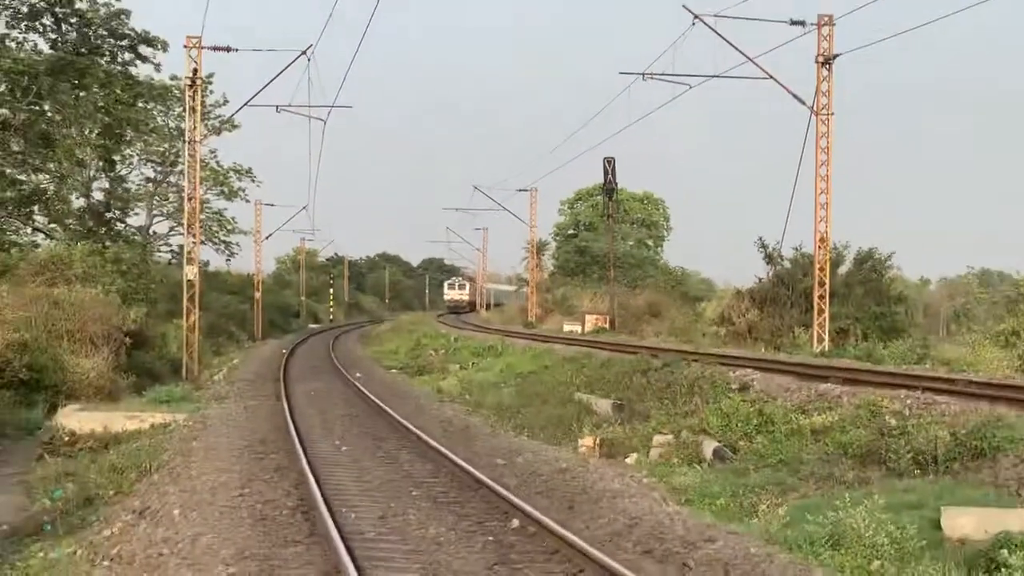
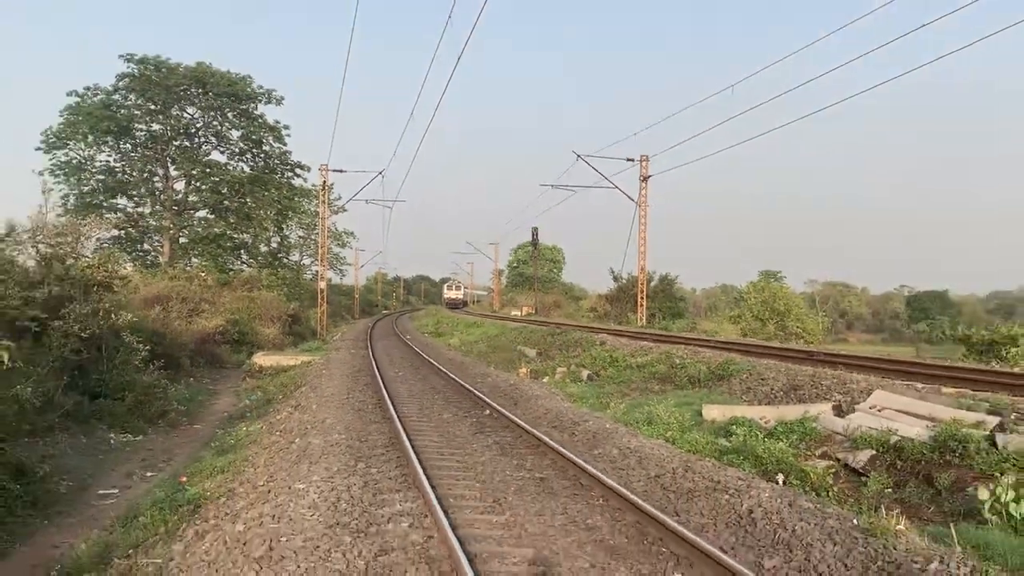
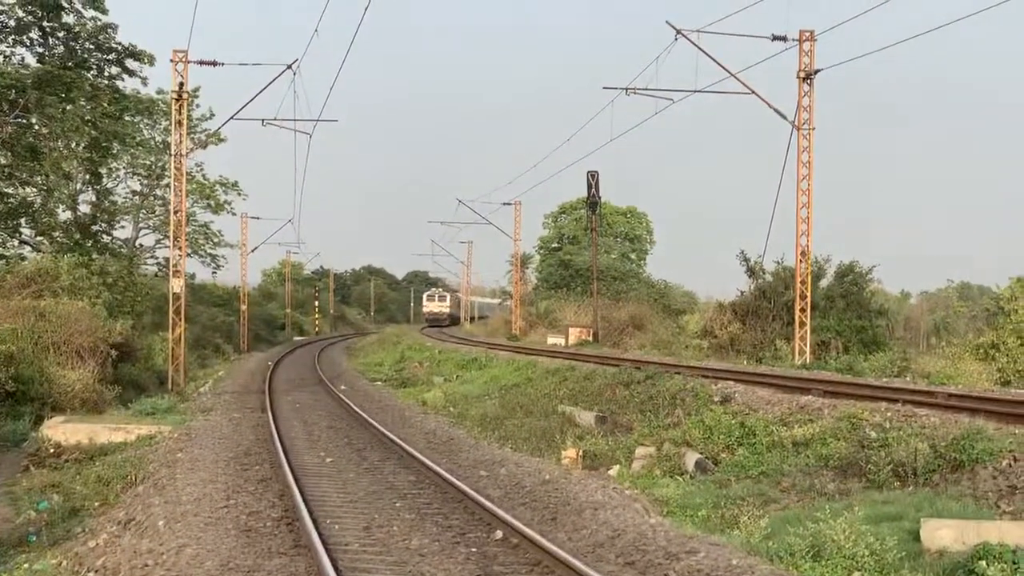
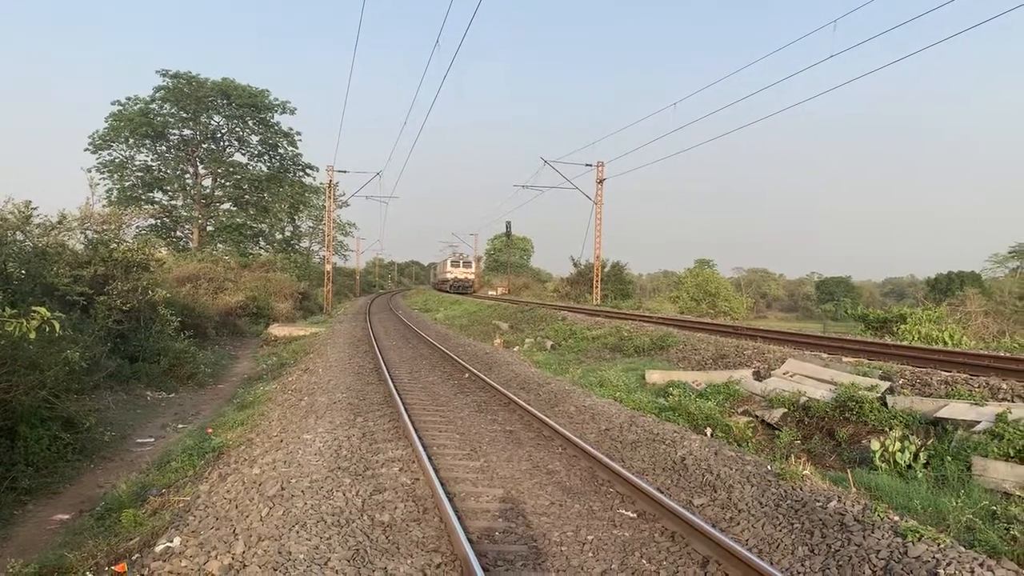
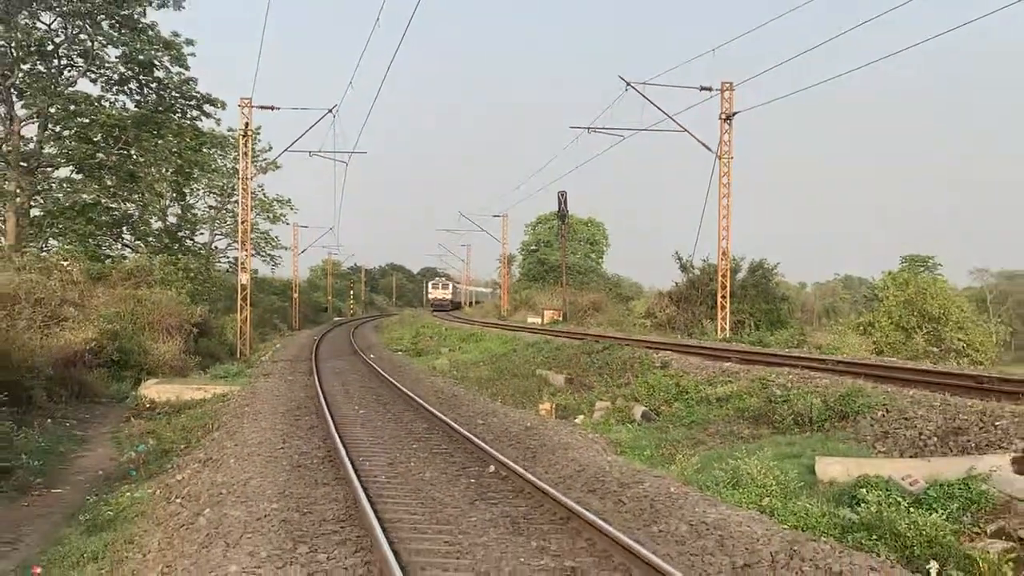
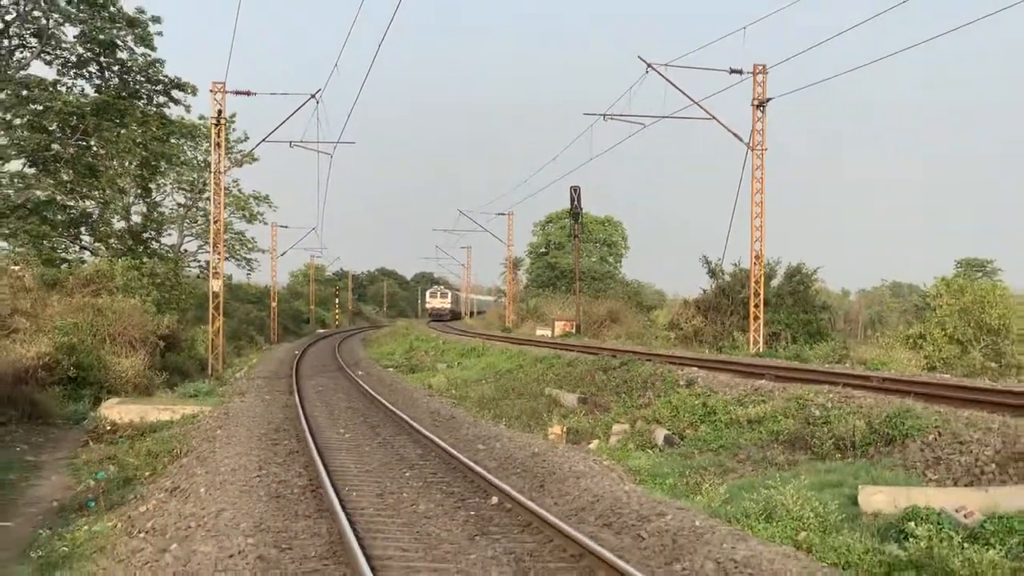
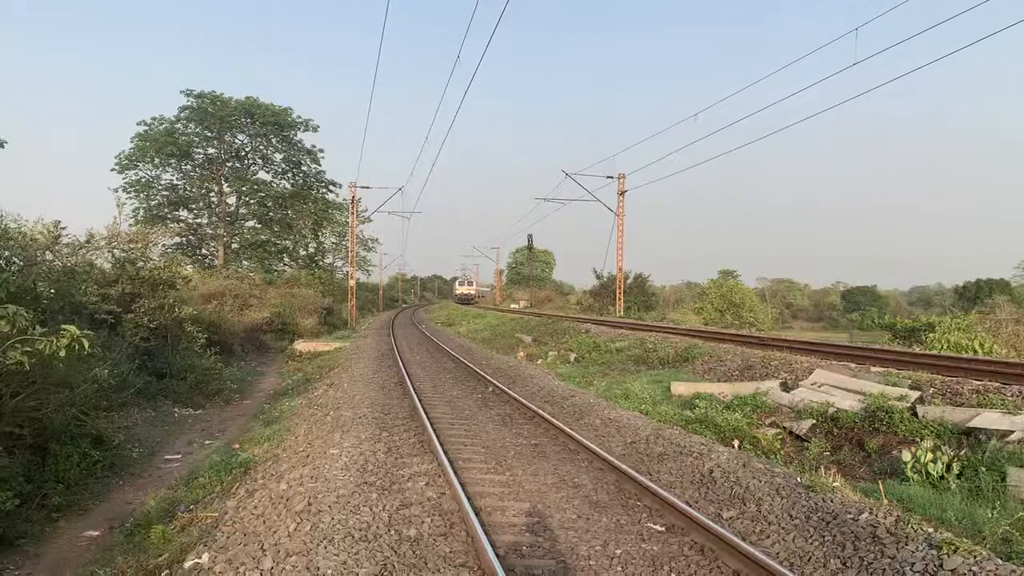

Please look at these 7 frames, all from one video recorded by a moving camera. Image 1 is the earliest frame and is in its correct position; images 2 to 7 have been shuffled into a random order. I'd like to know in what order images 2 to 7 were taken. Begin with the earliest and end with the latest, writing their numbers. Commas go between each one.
3, 6, 5, 2, 7, 4
